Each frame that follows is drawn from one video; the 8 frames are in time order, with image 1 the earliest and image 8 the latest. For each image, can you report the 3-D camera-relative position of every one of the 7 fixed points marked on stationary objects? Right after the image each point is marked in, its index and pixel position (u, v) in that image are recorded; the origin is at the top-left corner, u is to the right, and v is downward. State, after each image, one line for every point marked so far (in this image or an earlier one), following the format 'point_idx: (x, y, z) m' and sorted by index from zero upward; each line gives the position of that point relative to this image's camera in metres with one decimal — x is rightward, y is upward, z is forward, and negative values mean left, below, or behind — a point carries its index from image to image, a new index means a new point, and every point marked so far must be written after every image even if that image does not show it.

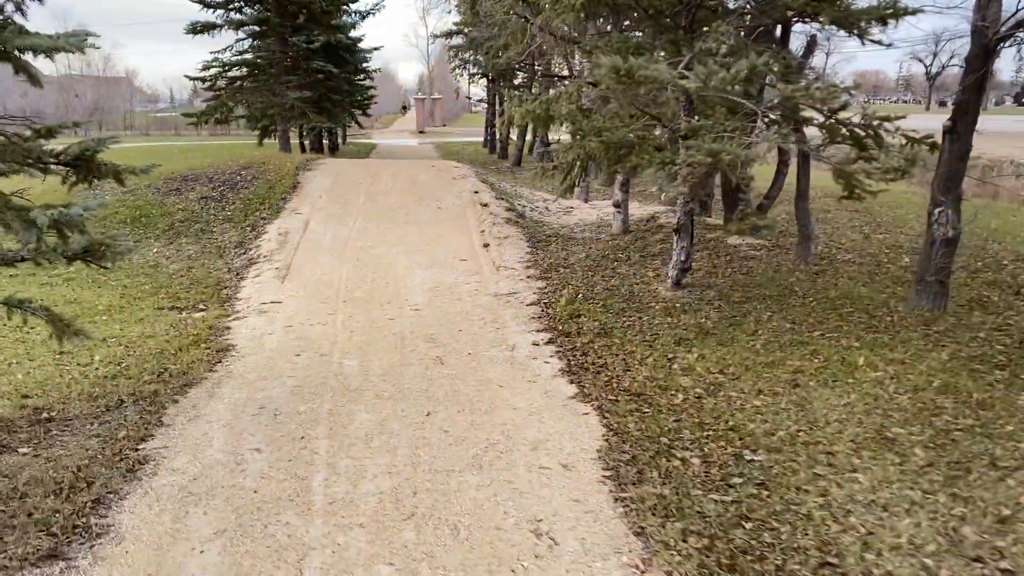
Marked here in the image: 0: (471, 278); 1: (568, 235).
0: (-0.4, +0.1, +8.5) m
1: (+0.7, +0.7, +10.7) m
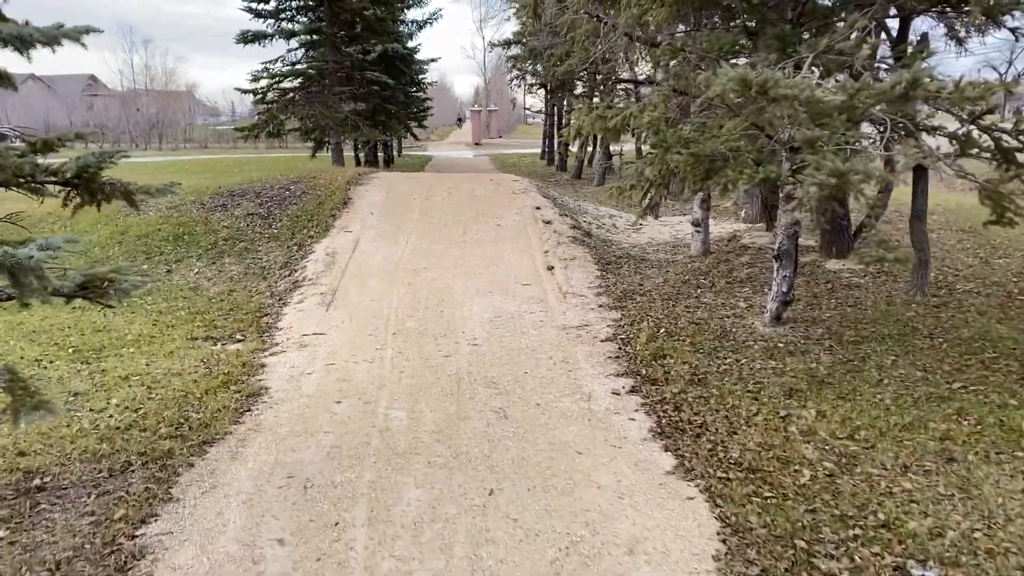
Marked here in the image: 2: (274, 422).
0: (+0.2, -0.2, +7.6) m
1: (+1.5, +0.4, +9.7) m
2: (-1.5, -0.8, +5.0) m
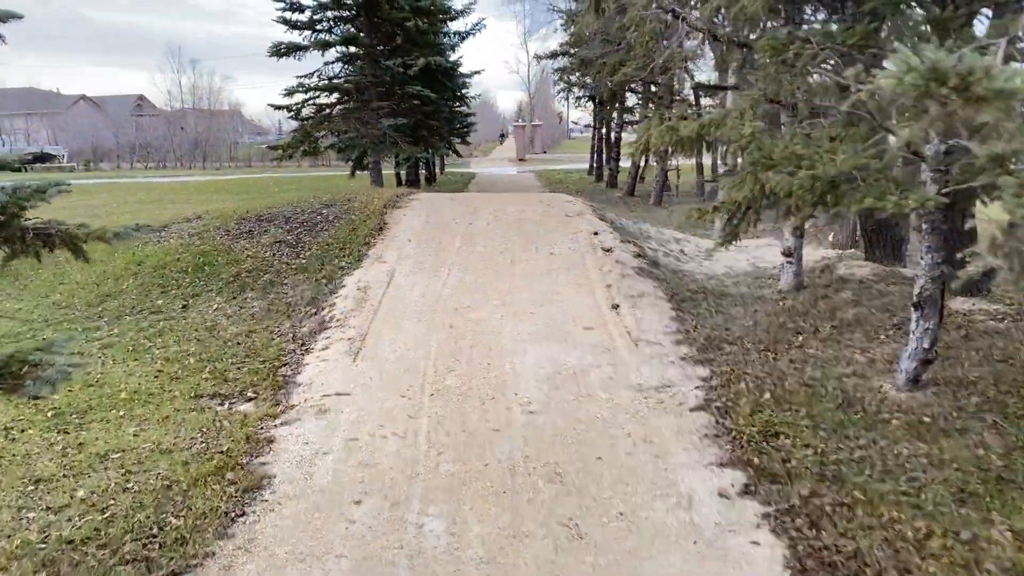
0: (+0.7, -0.5, +6.3) m
1: (+2.1, 0.0, +8.3) m
2: (-1.1, -1.1, +3.8) m
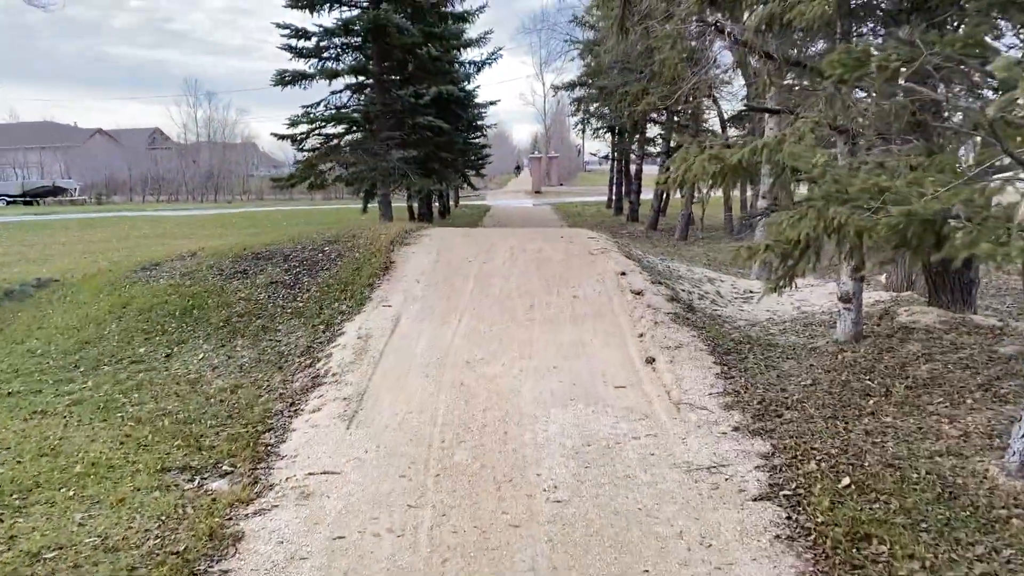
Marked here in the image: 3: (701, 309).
0: (+0.8, -0.9, +5.3) m
1: (+2.3, -0.5, +7.3) m
2: (-1.0, -1.4, +2.9) m
3: (+1.9, -0.2, +8.2) m
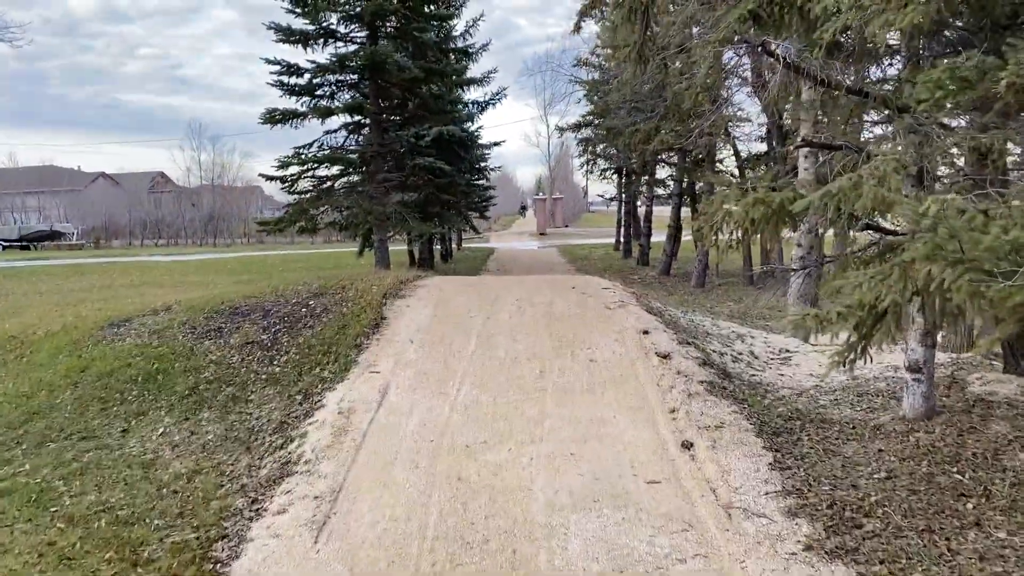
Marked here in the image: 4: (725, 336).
0: (+0.9, -1.3, +4.2) m
1: (+2.3, -1.0, +6.2) m
2: (-1.0, -1.7, +1.8) m
3: (+1.9, -0.8, +7.2) m
4: (+2.3, -0.5, +8.9) m
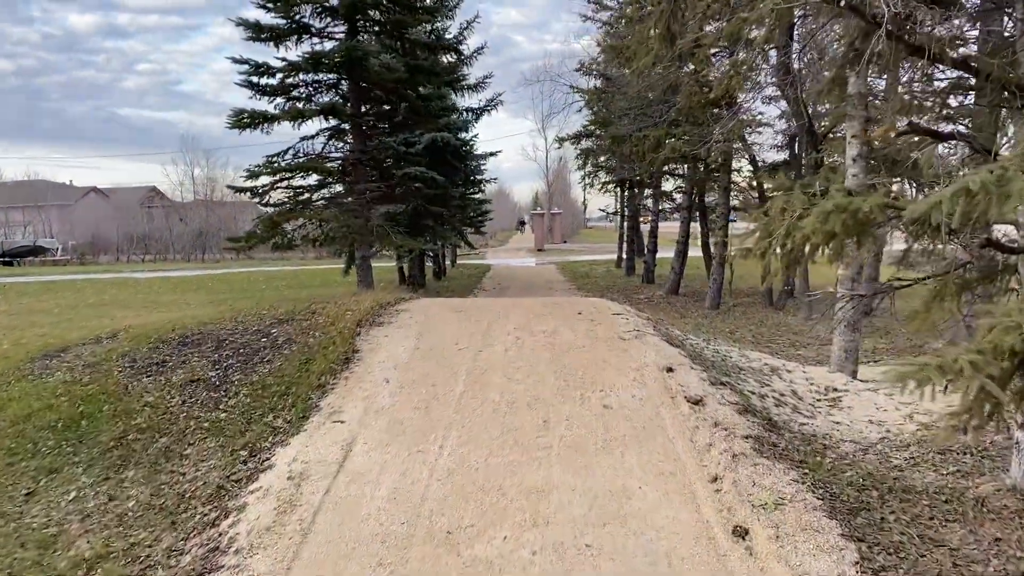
0: (+0.9, -1.5, +2.8) m
1: (+2.3, -1.2, +4.9) m
2: (-1.0, -1.8, +0.4) m
3: (+1.9, -1.0, +5.8) m
4: (+2.3, -0.8, +7.5) m
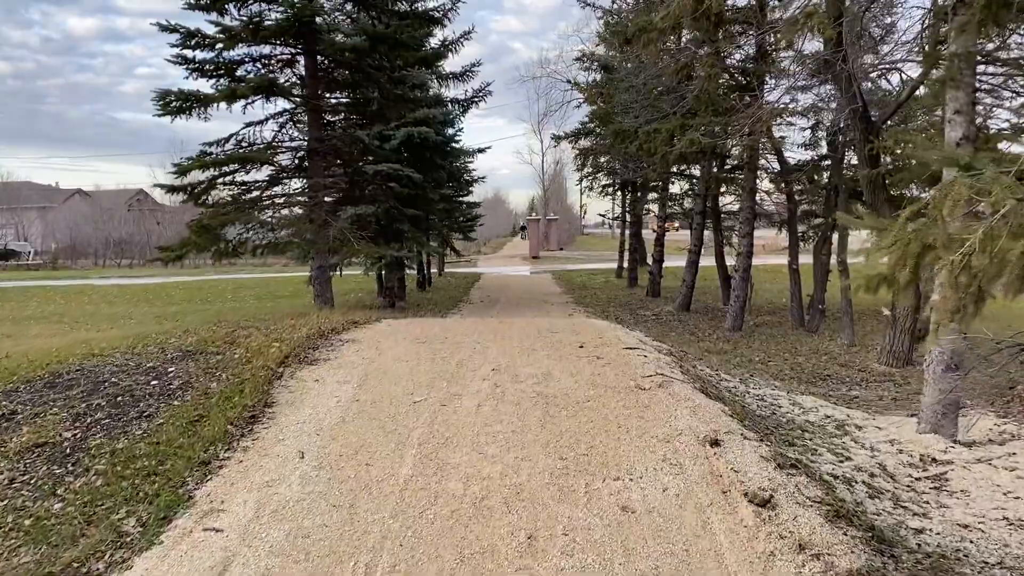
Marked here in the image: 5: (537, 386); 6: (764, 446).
0: (+0.7, -1.6, +0.8) m
1: (+2.1, -1.3, +2.9) m
2: (-1.1, -1.9, -1.6) m
3: (+1.8, -1.2, +3.8) m
4: (+2.1, -1.0, +5.5) m
5: (+0.2, -0.7, +5.3) m
6: (+1.4, -0.9, +4.5) m
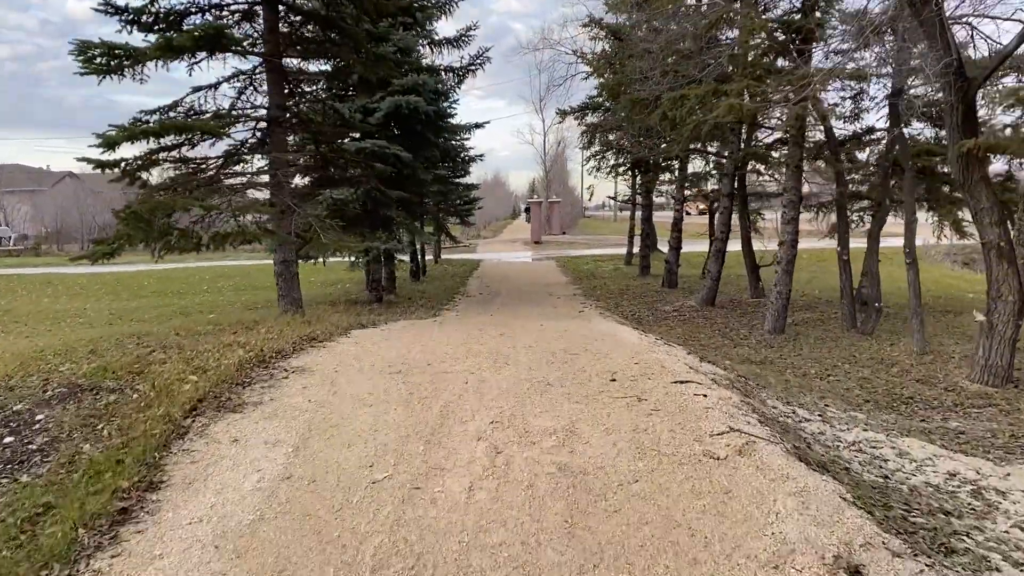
0: (+0.8, -1.8, -0.9) m
1: (+2.2, -1.5, +1.2) m
2: (-1.1, -2.2, -3.3) m
3: (+1.8, -1.3, +2.1) m
4: (+2.1, -1.0, +3.8) m
5: (+0.2, -0.7, +3.6) m
6: (+1.4, -1.0, +2.8) m
